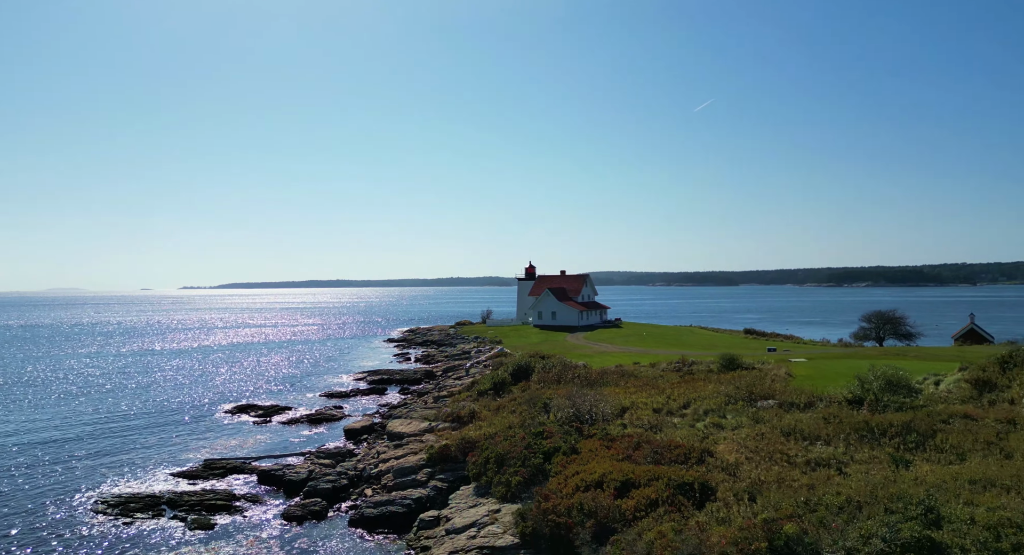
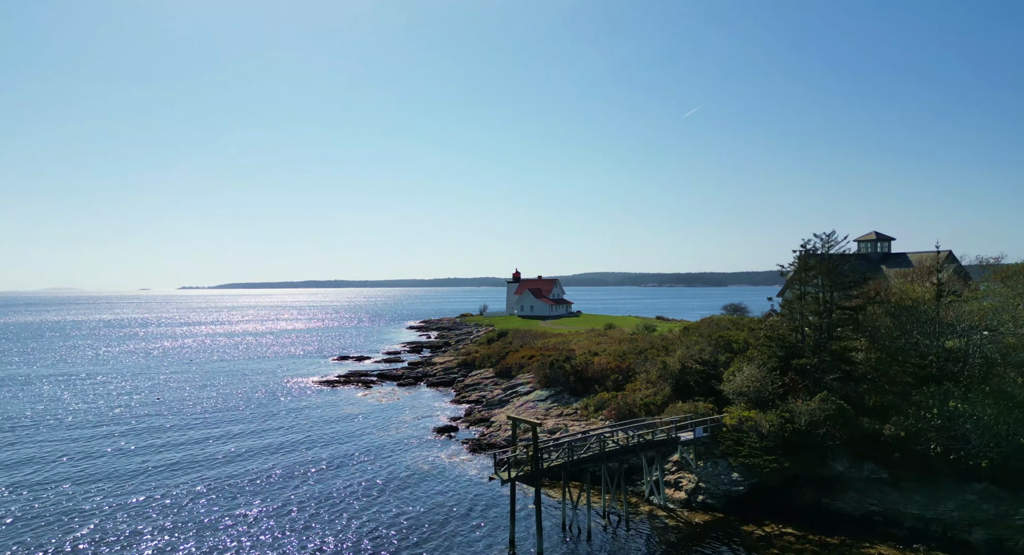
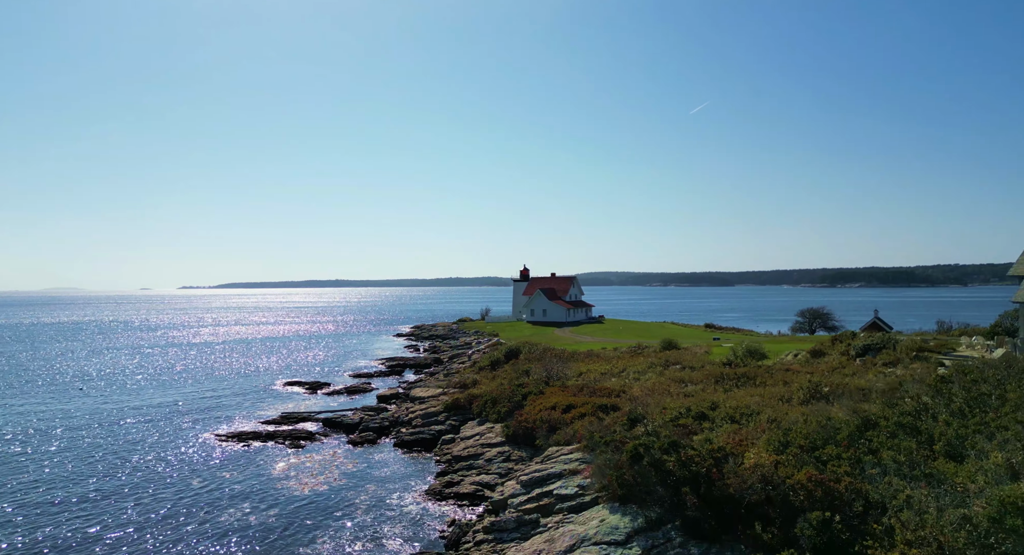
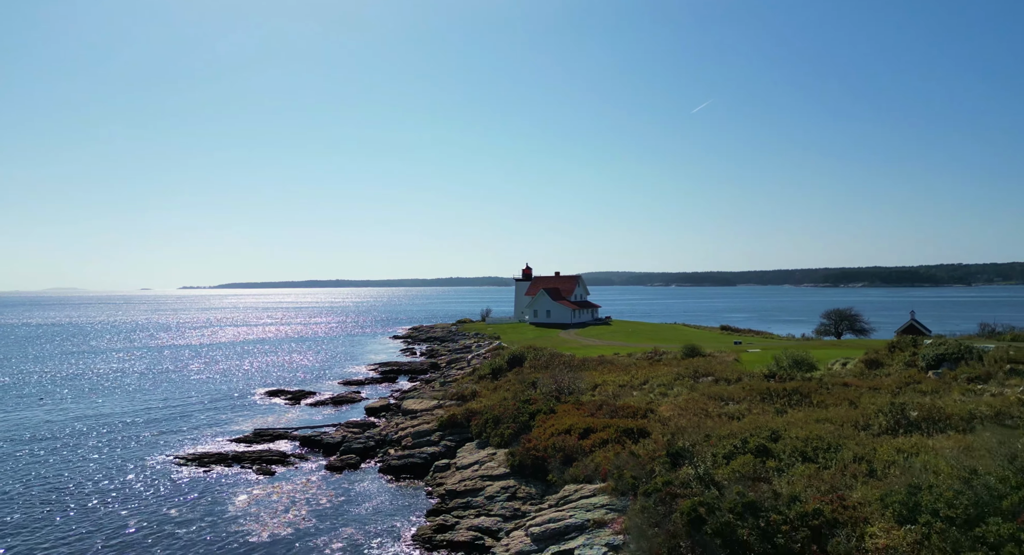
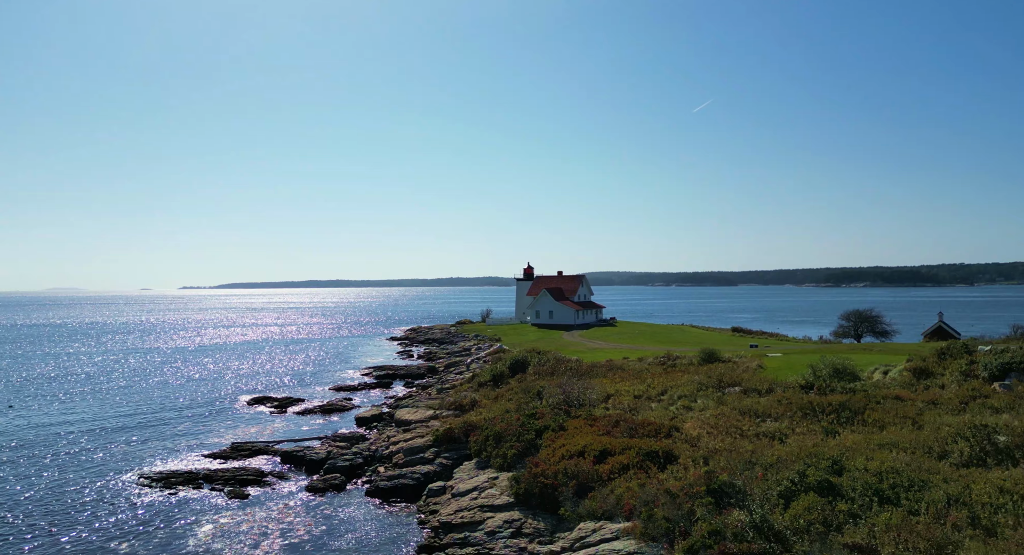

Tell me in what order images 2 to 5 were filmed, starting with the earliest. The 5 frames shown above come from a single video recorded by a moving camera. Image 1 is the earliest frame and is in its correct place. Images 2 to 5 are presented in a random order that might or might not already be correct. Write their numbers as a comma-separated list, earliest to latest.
5, 4, 3, 2
